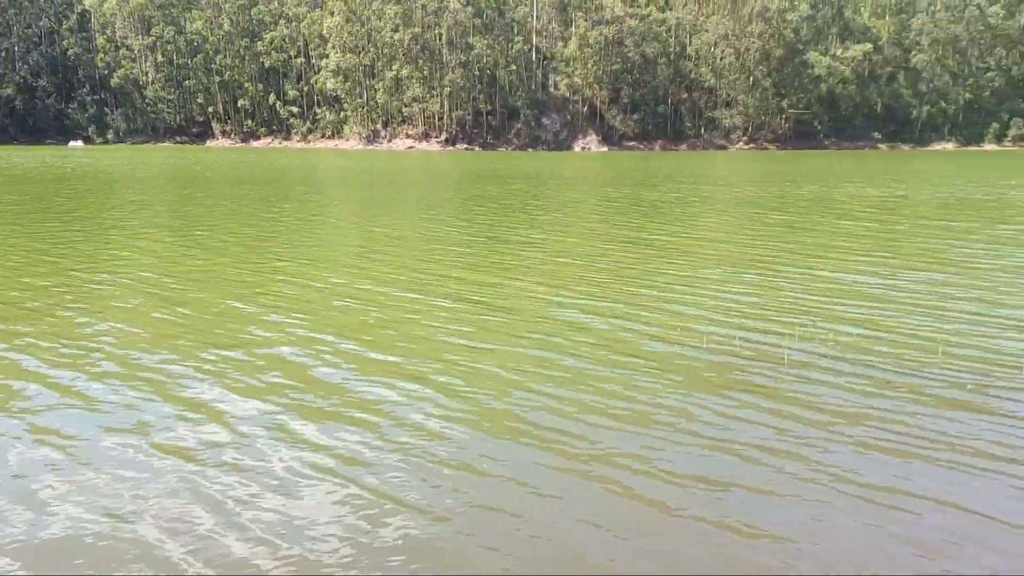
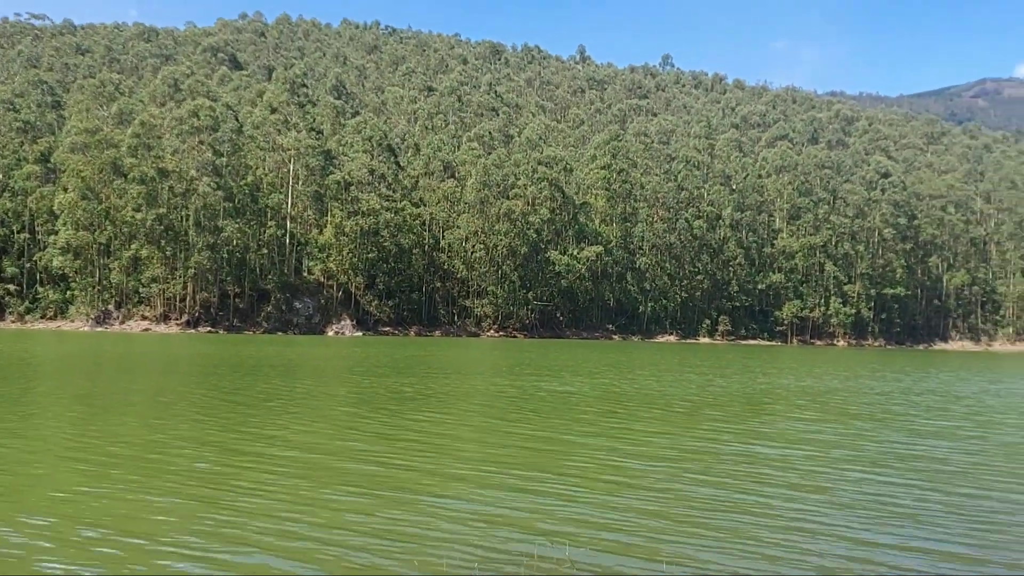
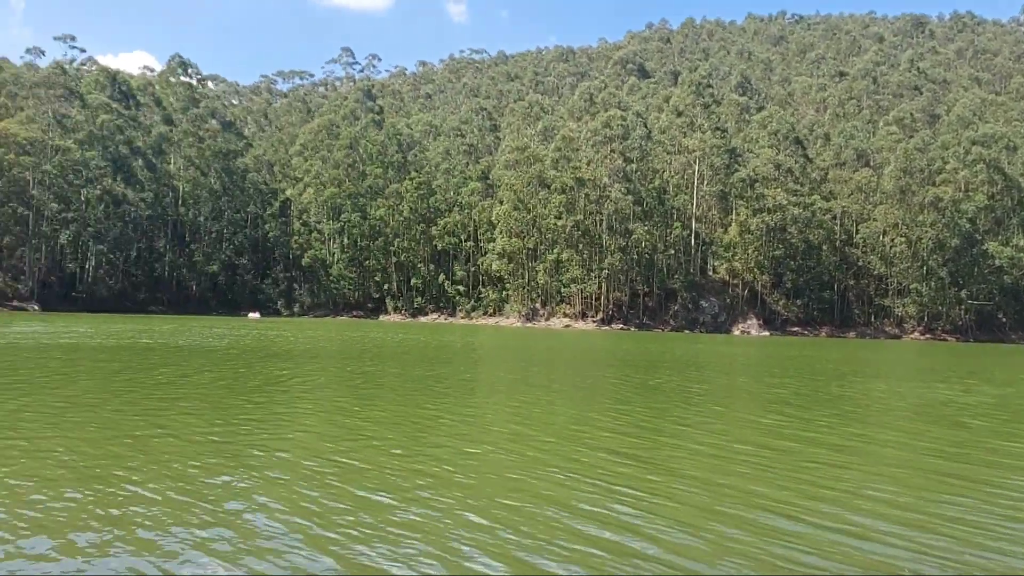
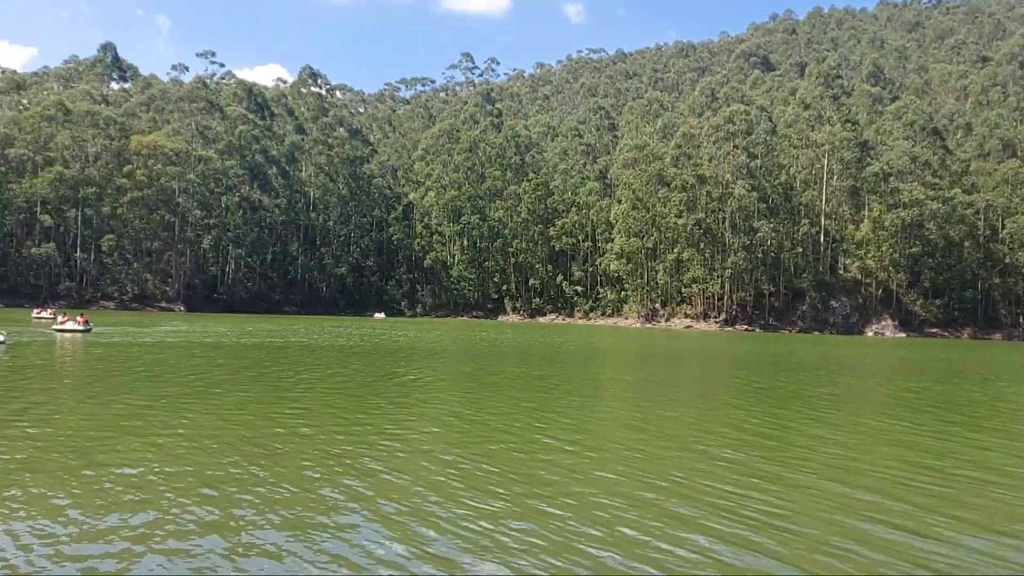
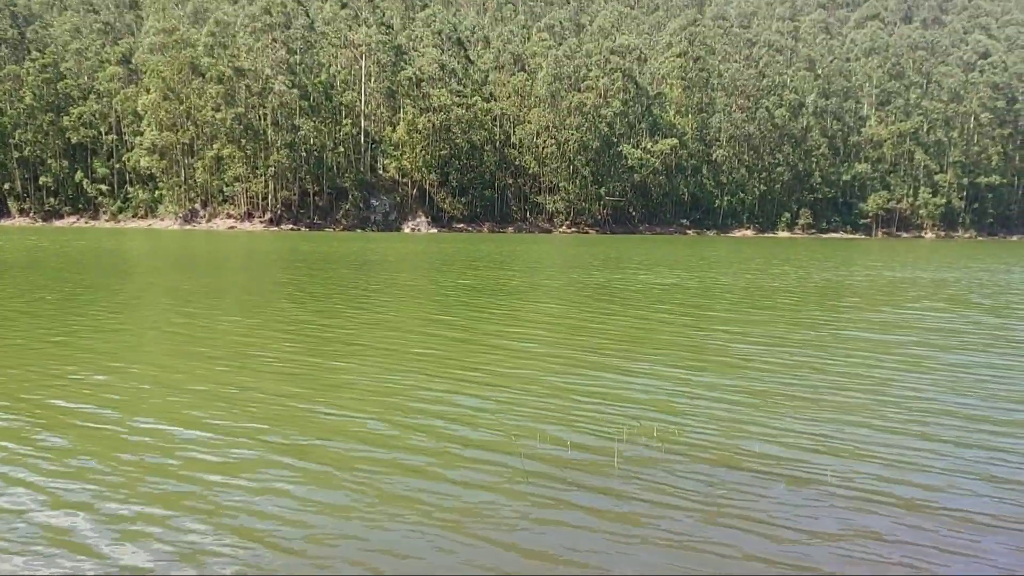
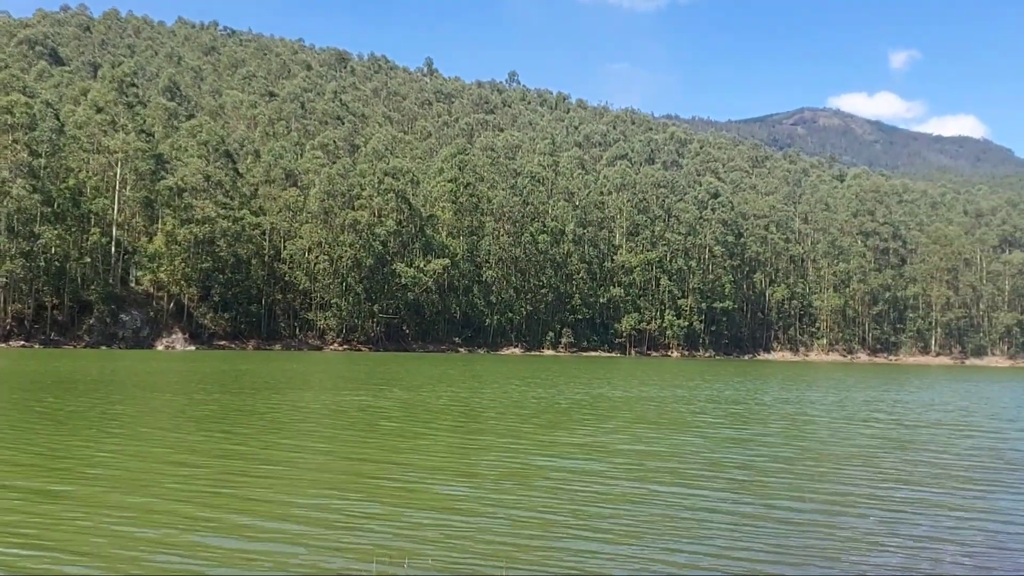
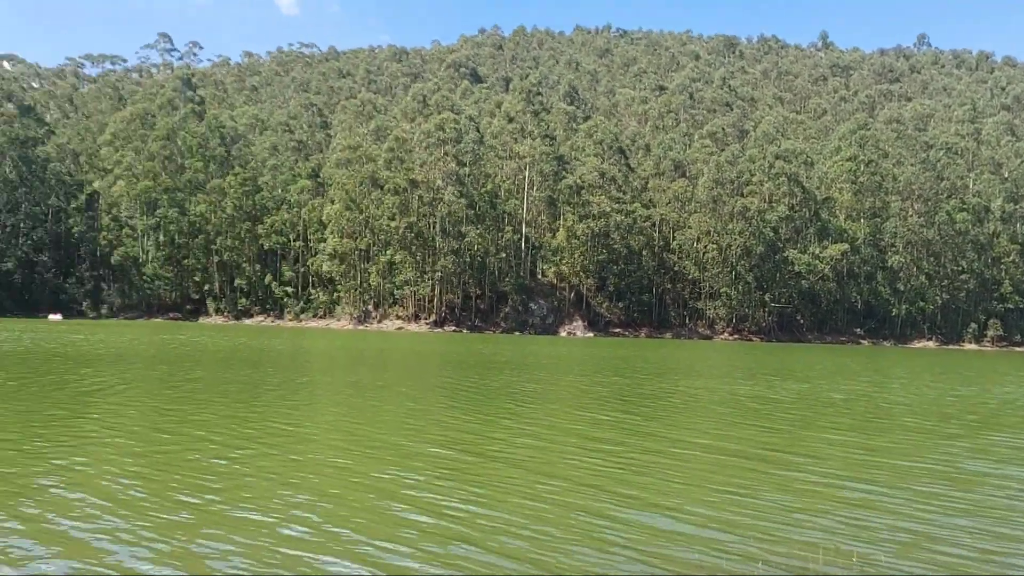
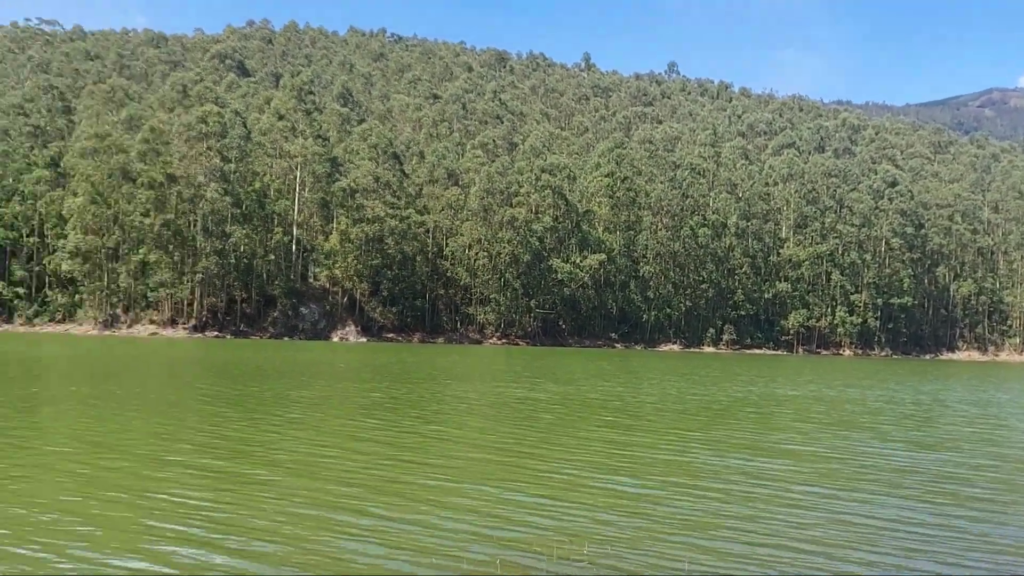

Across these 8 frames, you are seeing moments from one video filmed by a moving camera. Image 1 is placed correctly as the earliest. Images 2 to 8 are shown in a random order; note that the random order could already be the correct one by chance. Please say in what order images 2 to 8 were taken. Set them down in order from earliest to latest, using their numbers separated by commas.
5, 2, 6, 8, 7, 3, 4
